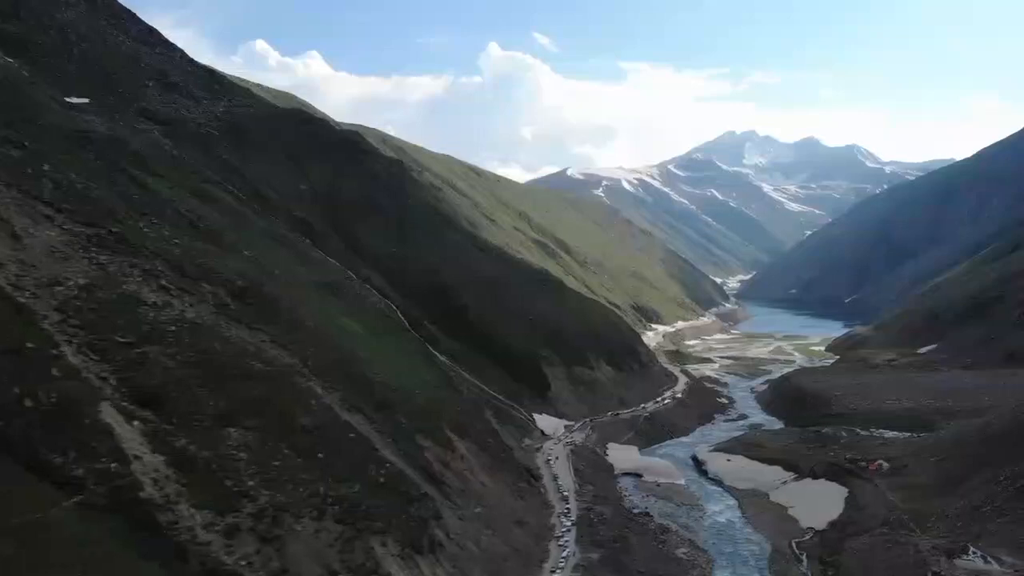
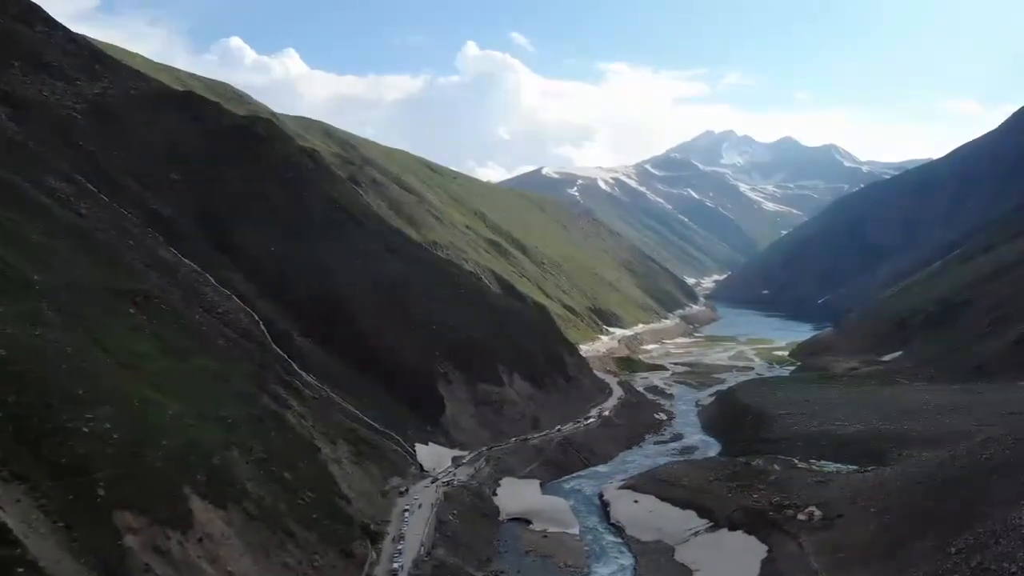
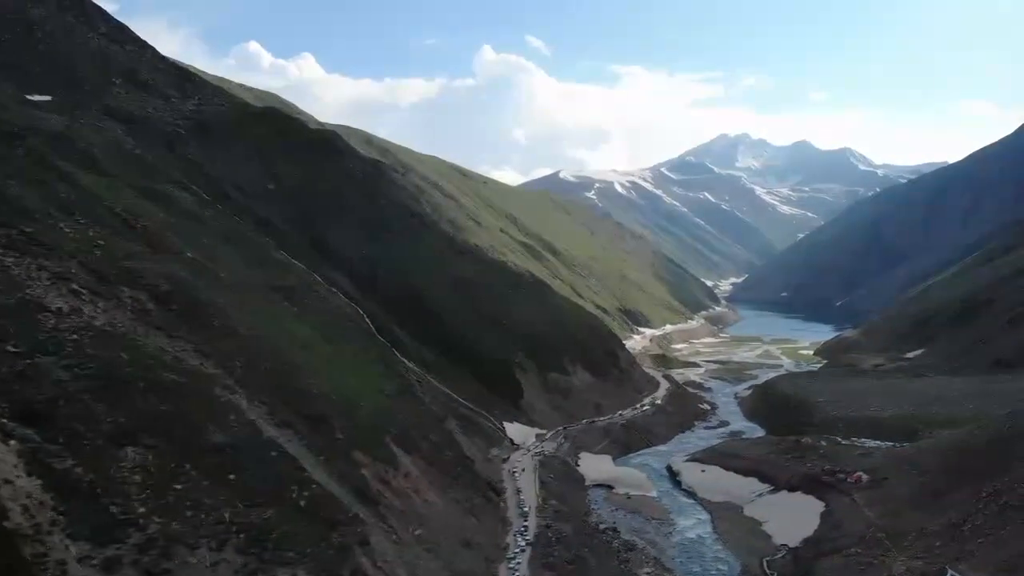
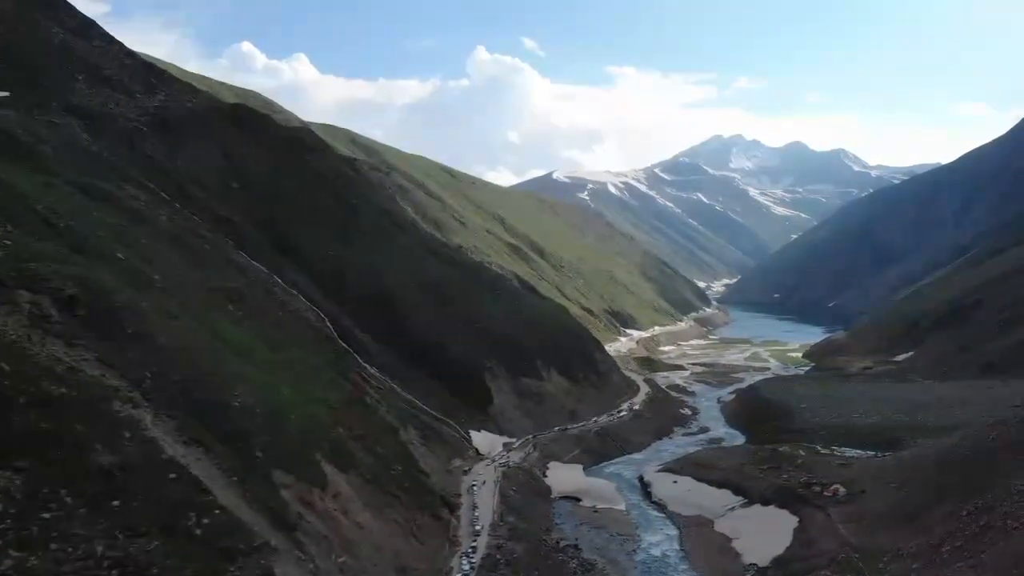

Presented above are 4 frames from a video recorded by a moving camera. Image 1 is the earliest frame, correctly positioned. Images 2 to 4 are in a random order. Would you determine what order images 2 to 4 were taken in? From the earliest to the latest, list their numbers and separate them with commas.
3, 4, 2
